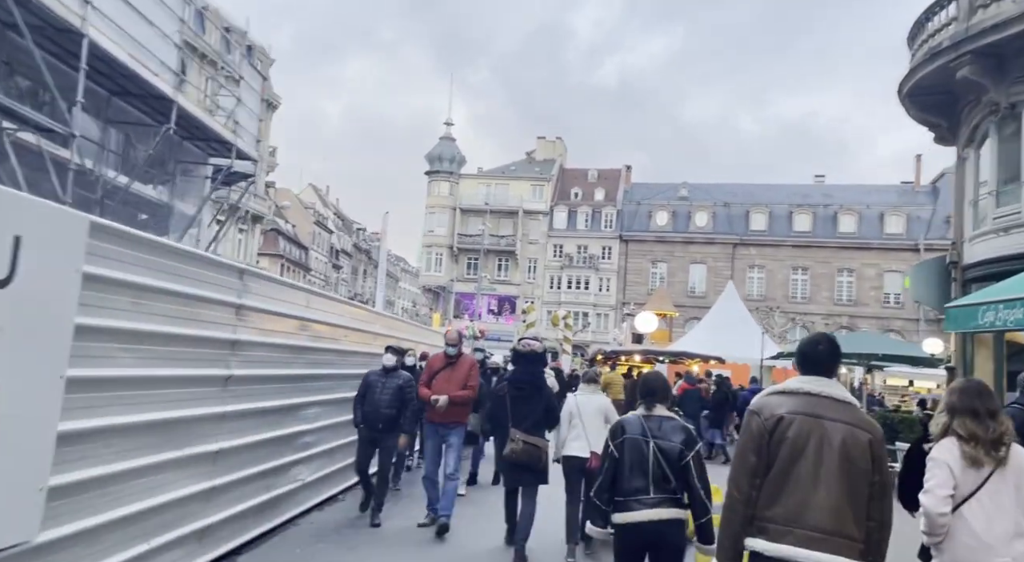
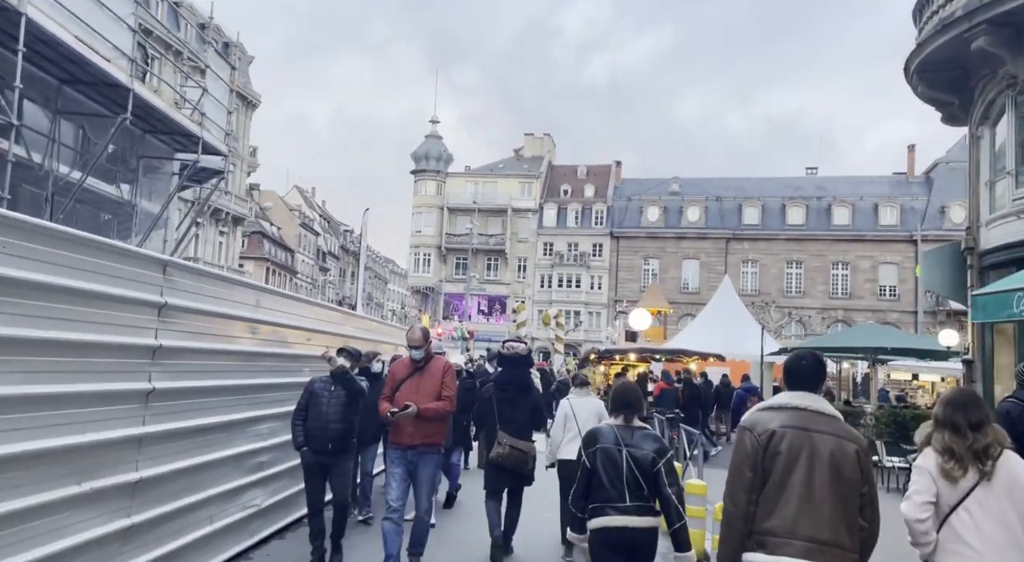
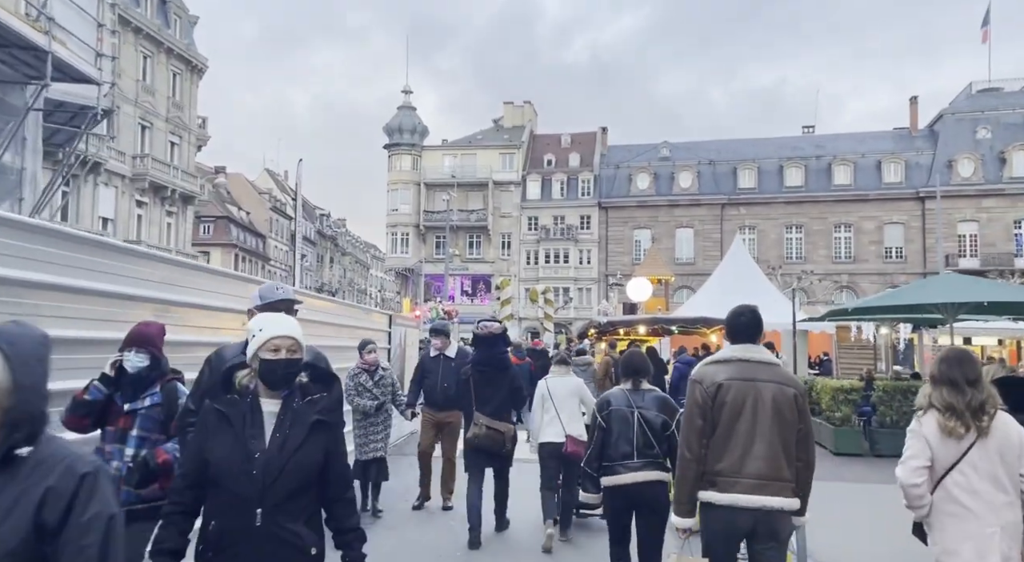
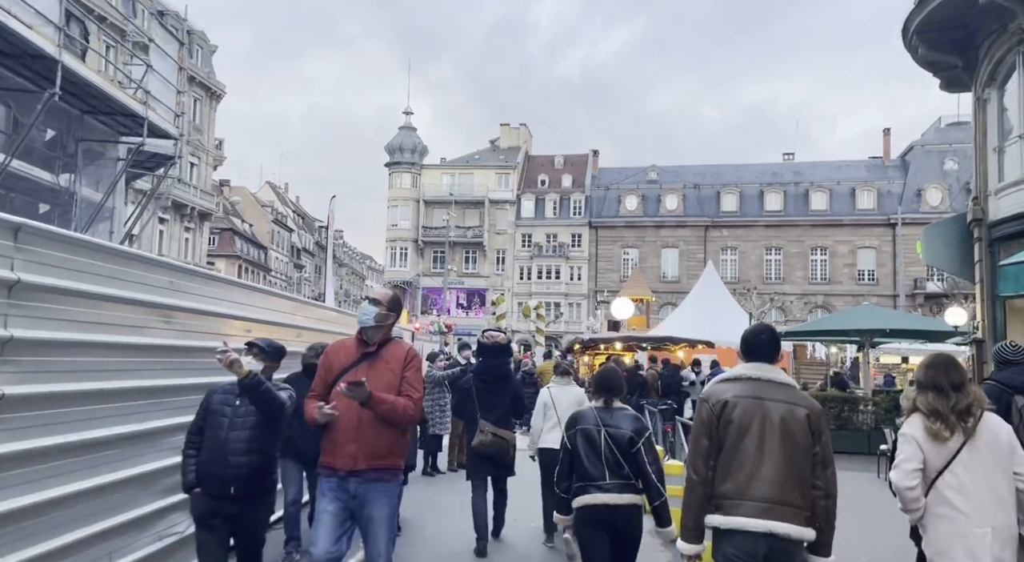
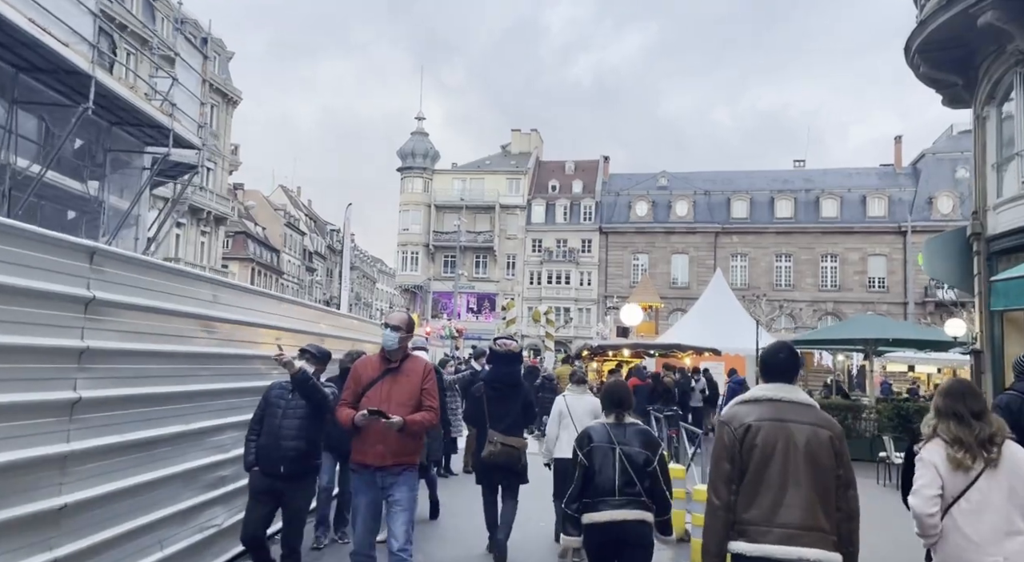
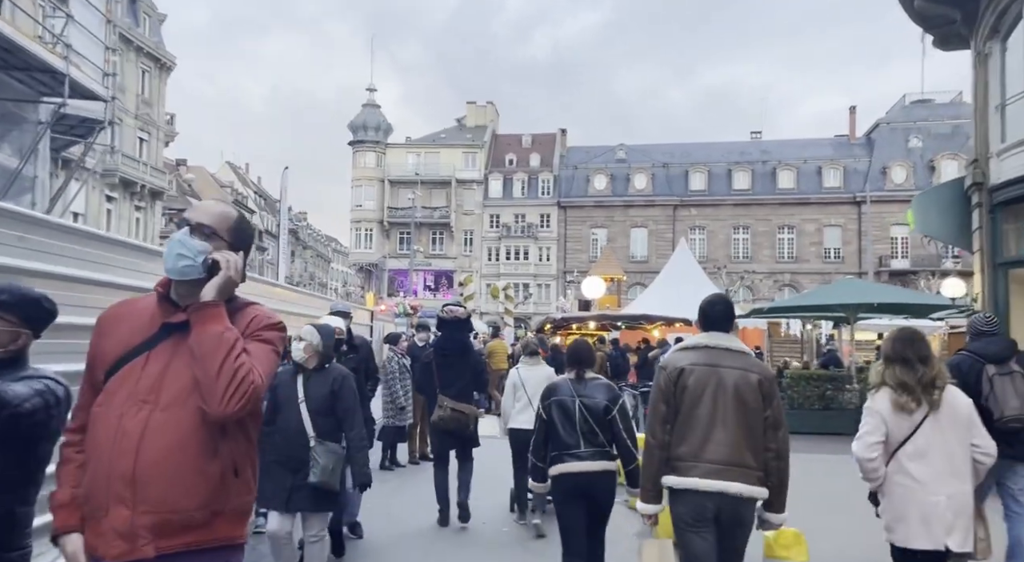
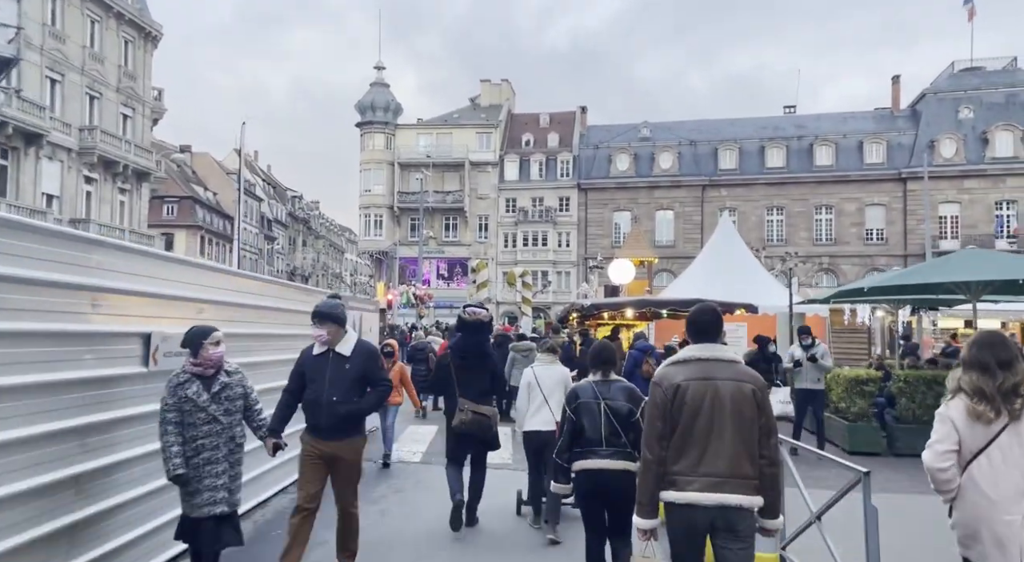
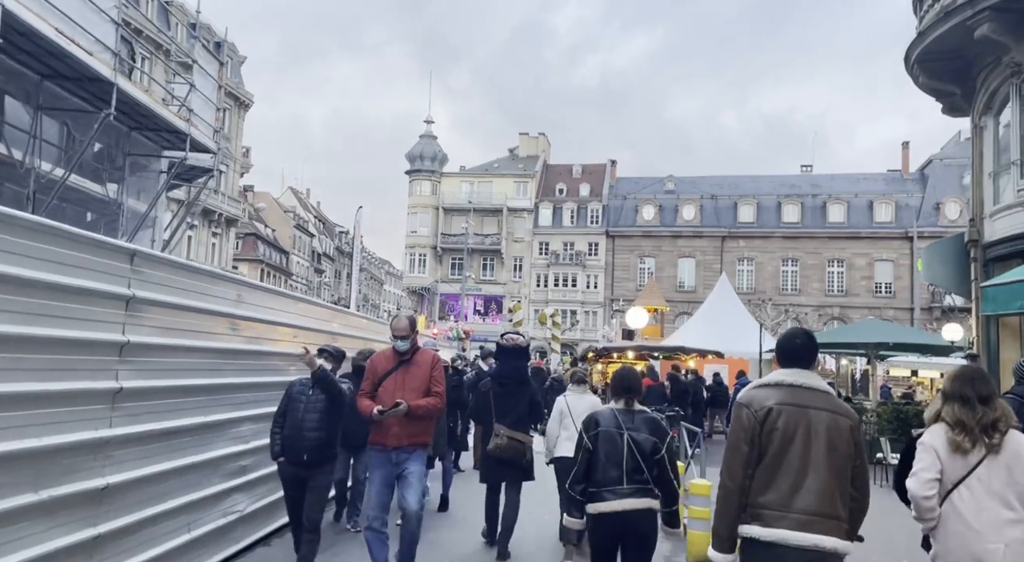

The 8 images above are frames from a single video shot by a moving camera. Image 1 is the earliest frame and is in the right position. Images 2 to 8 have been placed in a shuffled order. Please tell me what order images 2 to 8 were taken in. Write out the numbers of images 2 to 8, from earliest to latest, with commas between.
2, 8, 5, 4, 6, 3, 7
